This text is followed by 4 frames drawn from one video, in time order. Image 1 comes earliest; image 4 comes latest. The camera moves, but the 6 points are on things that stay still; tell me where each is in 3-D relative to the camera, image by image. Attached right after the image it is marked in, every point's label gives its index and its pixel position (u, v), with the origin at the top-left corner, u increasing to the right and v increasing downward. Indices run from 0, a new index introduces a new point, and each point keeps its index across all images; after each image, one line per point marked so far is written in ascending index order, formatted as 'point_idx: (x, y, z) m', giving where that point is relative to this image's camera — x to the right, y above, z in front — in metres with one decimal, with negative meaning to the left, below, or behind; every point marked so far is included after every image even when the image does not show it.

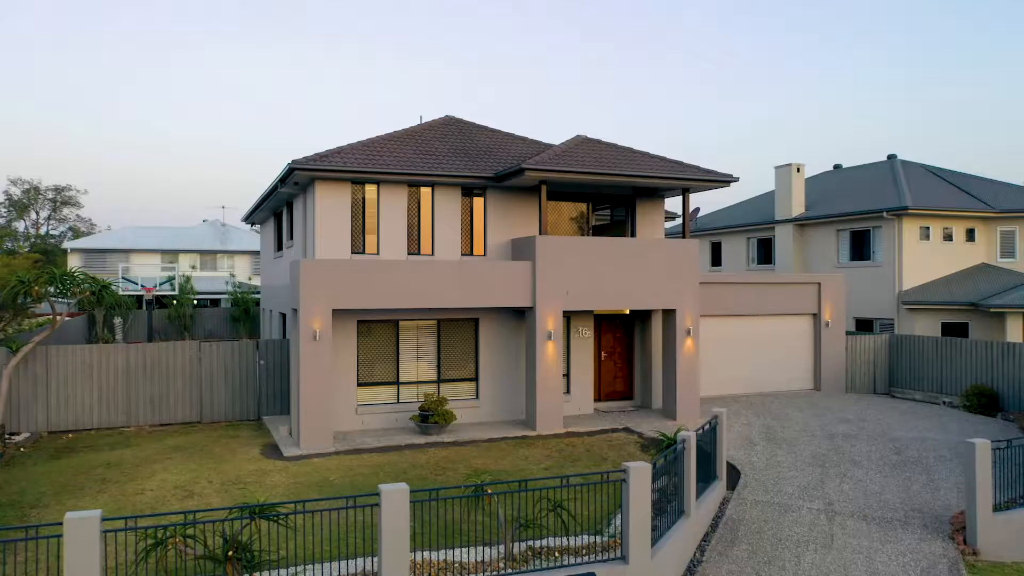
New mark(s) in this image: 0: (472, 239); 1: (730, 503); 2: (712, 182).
0: (-0.8, +1.1, +15.9) m
1: (+3.5, -3.5, +11.9) m
2: (+4.4, +2.3, +16.5) m
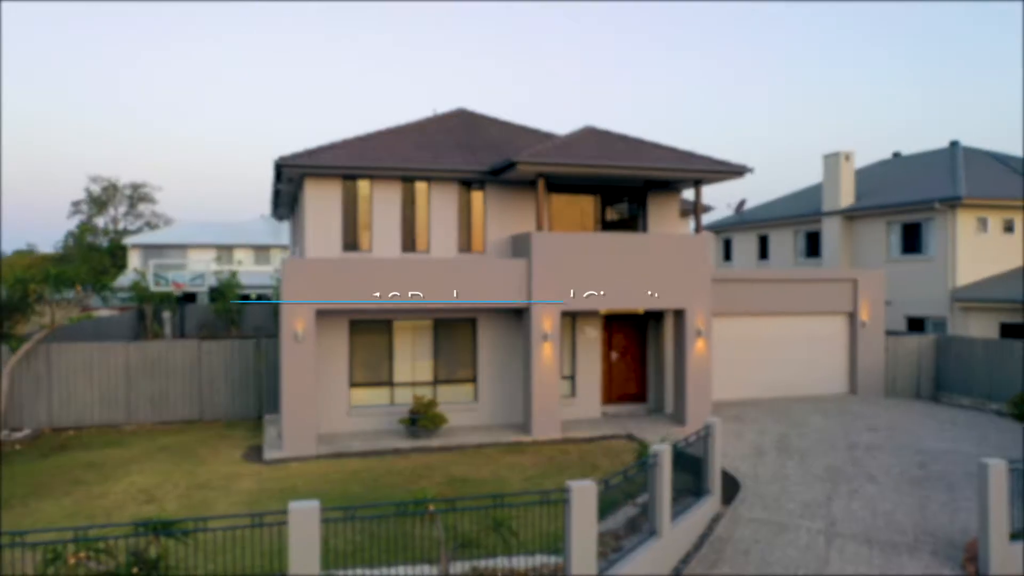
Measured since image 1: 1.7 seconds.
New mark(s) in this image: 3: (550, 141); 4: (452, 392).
0: (-0.9, +1.1, +15.3) m
1: (+3.1, -3.5, +11.1) m
2: (+4.5, +2.4, +15.4) m
3: (+0.8, +3.1, +15.6) m
4: (-1.2, -2.1, +15.2) m
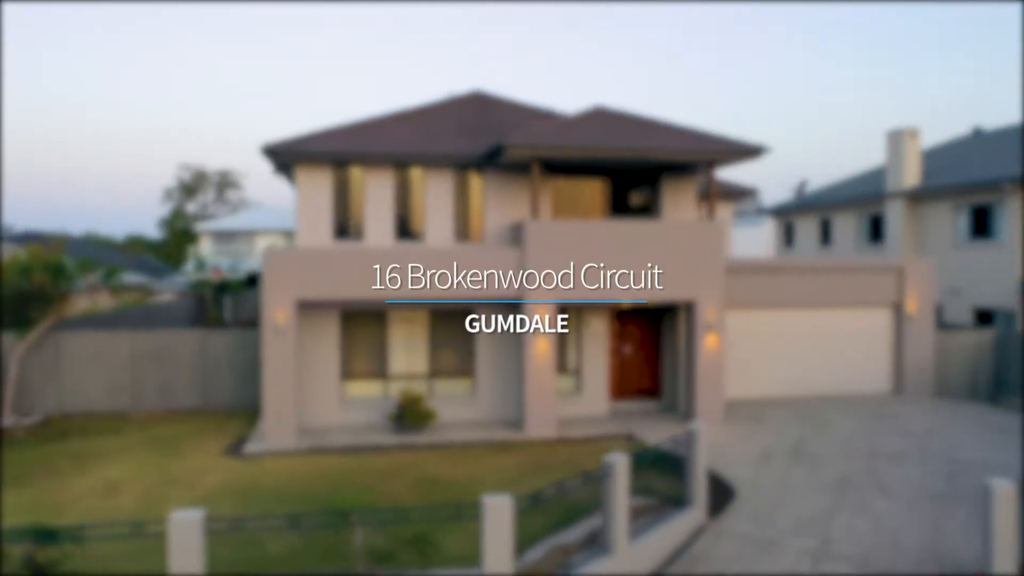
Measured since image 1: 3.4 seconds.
0: (-0.9, +1.3, +14.7) m
1: (+2.7, -3.4, +10.2) m
2: (+4.4, +2.6, +14.3) m
3: (+0.8, +3.3, +14.8) m
4: (-1.3, -1.9, +14.7) m
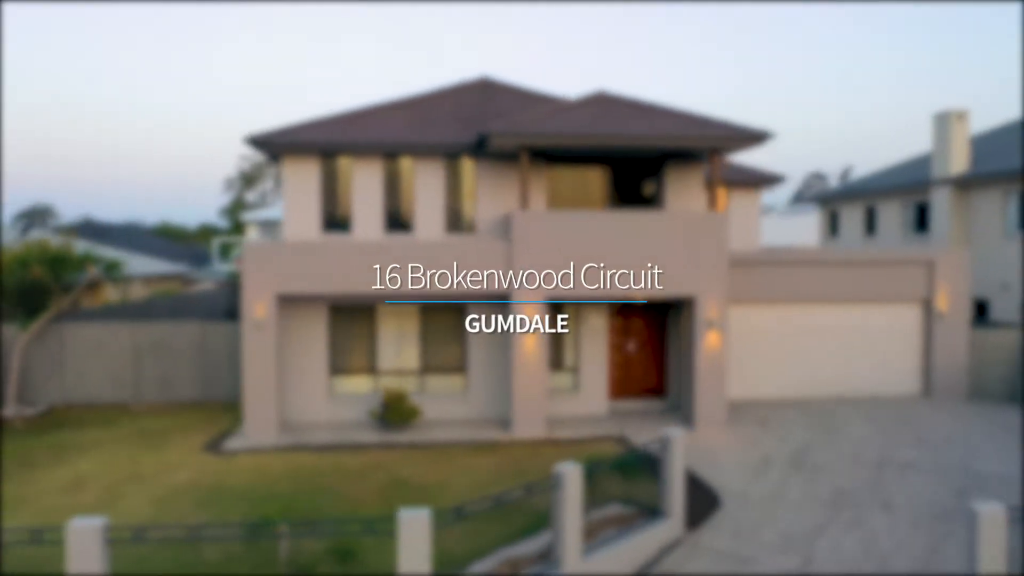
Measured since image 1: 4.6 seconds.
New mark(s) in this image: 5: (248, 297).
0: (-1.0, +1.4, +14.3) m
1: (+2.2, -3.4, +9.6) m
2: (+4.2, +2.7, +13.4) m
3: (+0.7, +3.4, +14.2) m
4: (-1.4, -1.8, +14.3) m
5: (-4.5, -0.2, +12.7) m
